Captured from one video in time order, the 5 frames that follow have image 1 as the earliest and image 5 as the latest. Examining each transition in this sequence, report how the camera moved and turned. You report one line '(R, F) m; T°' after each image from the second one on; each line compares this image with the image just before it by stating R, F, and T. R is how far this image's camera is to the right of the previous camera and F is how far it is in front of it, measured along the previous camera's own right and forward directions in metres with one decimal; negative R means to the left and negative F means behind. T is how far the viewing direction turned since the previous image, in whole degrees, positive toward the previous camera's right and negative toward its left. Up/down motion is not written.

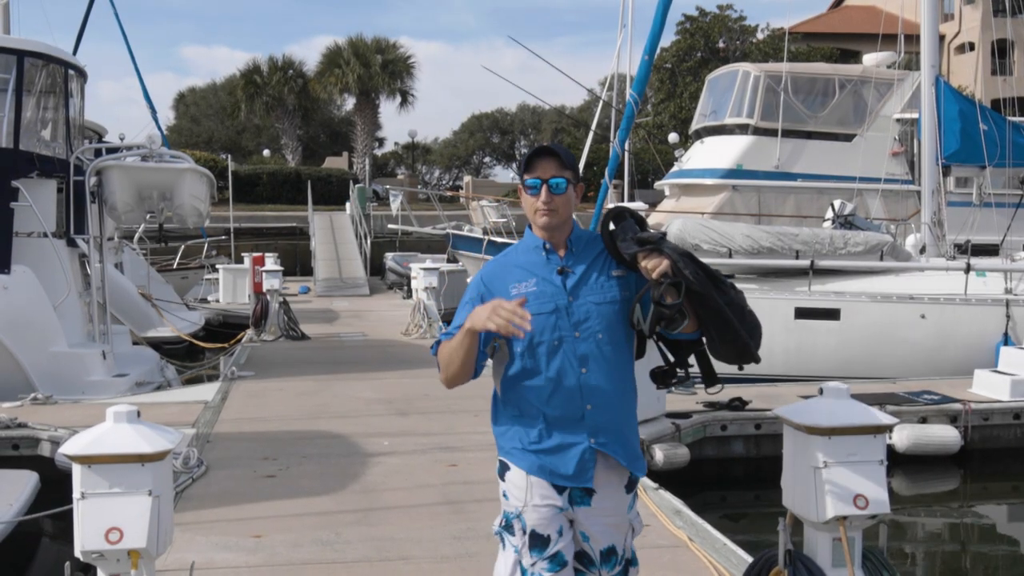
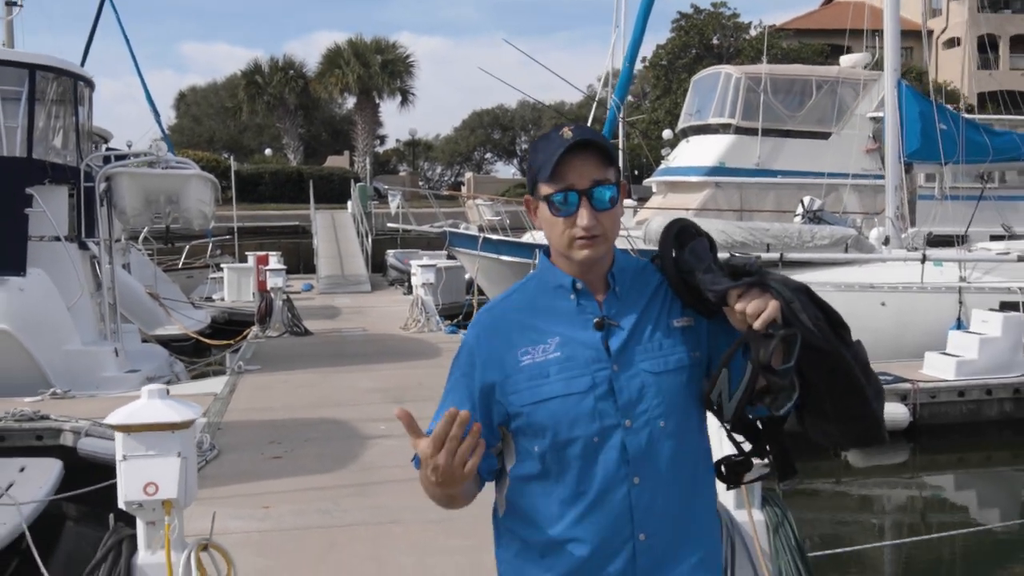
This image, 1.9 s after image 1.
(+0.2, -0.6) m; 0°
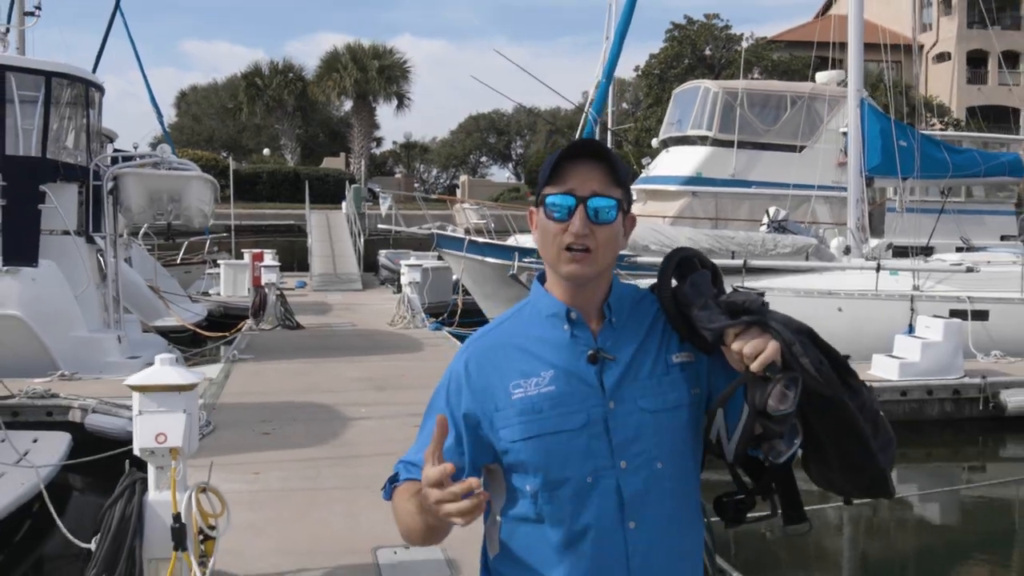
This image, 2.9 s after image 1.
(+0.2, -0.7) m; 0°
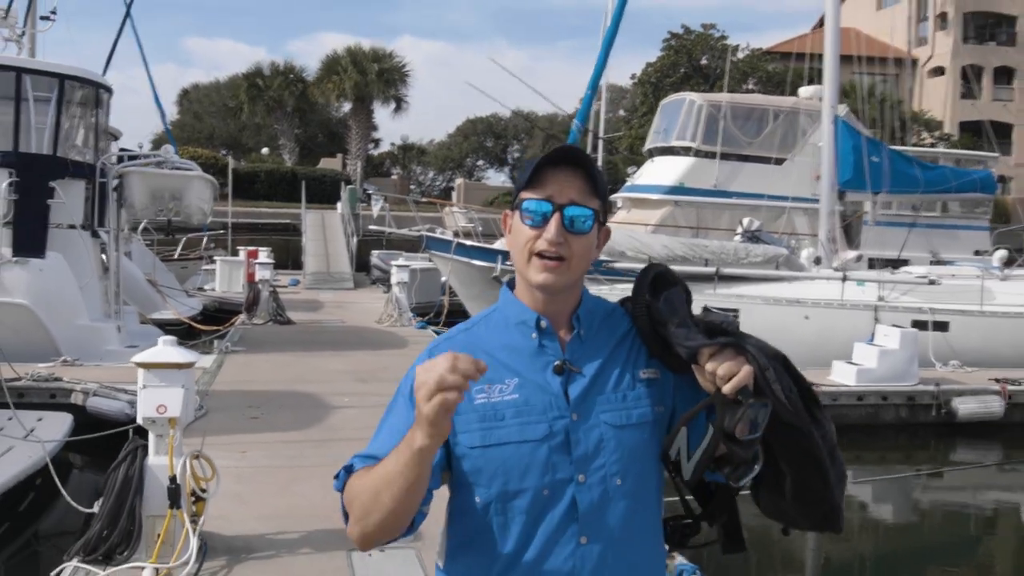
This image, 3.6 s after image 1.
(+0.1, -0.5) m; 0°
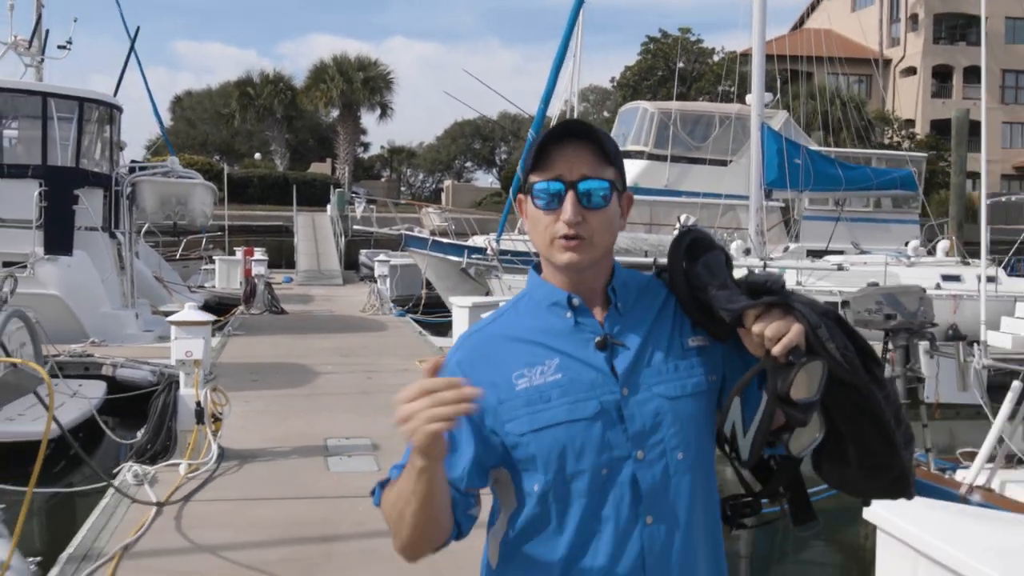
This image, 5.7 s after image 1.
(+0.4, -1.7) m; 0°
